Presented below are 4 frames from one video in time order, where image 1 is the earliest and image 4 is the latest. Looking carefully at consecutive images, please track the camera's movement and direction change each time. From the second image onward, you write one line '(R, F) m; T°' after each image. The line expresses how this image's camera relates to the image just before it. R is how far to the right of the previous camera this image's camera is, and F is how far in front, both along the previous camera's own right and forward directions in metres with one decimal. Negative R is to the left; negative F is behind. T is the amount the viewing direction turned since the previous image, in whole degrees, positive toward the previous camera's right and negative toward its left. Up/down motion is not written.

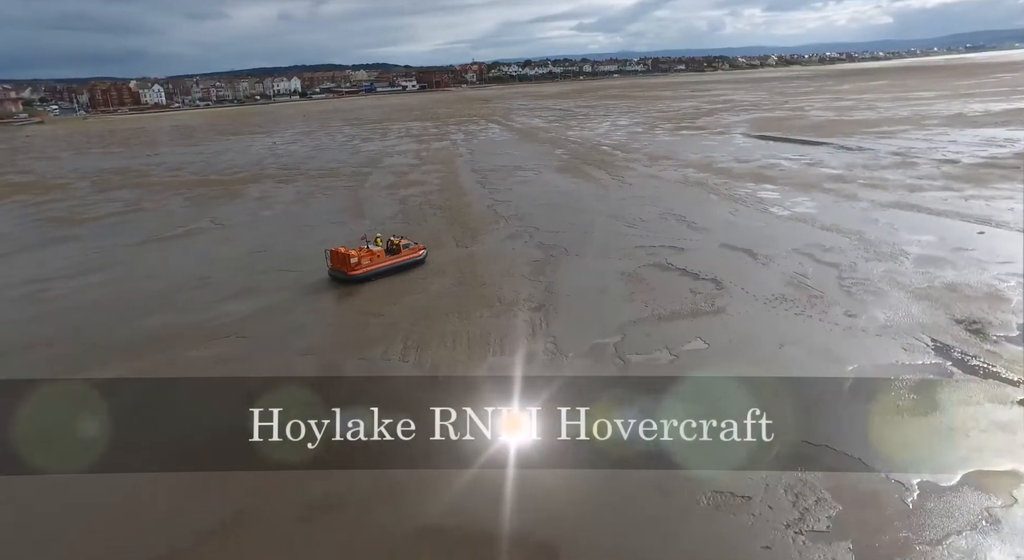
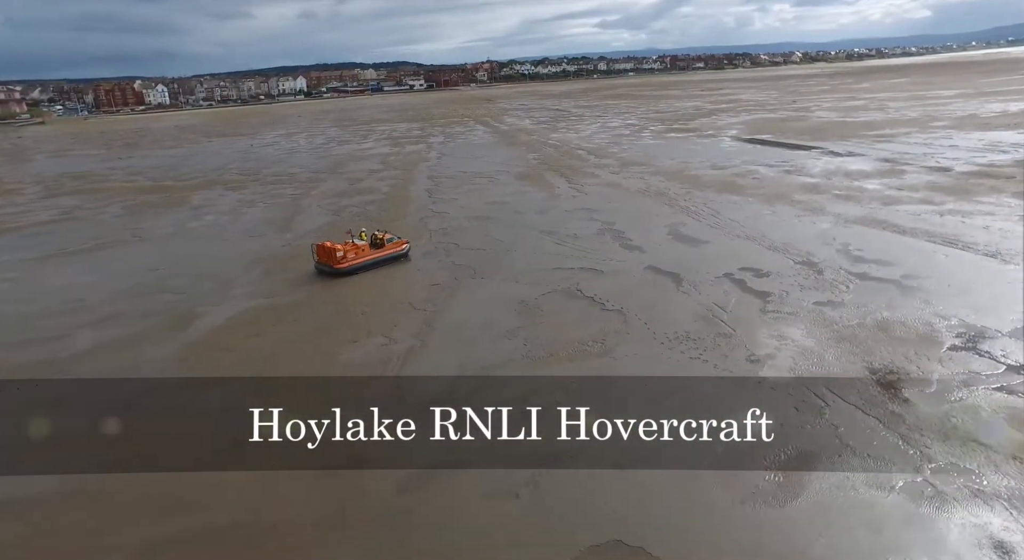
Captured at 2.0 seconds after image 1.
(+2.2, +1.1) m; -2°
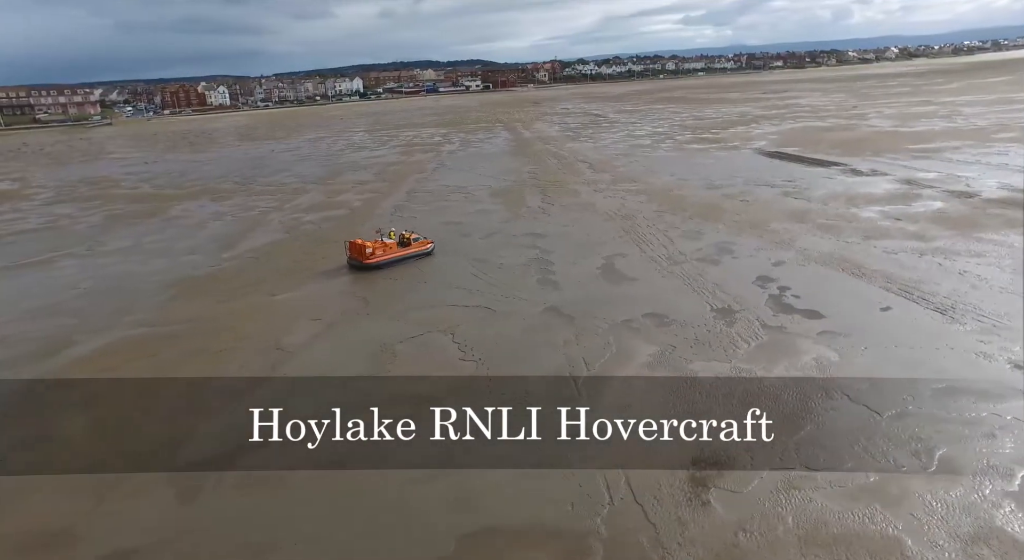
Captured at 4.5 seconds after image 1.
(+3.2, +0.8) m; -7°
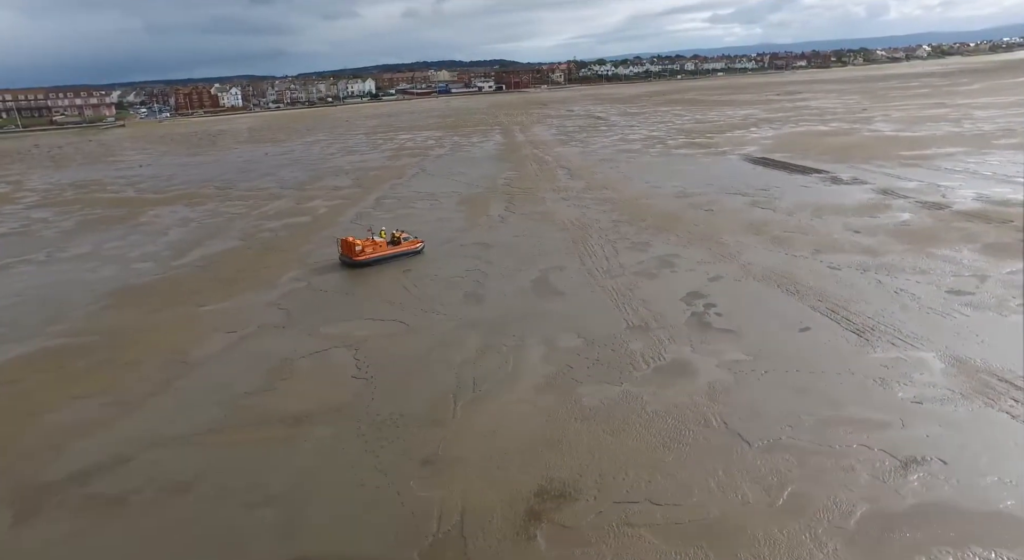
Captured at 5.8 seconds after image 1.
(+1.9, +0.1) m; -2°
